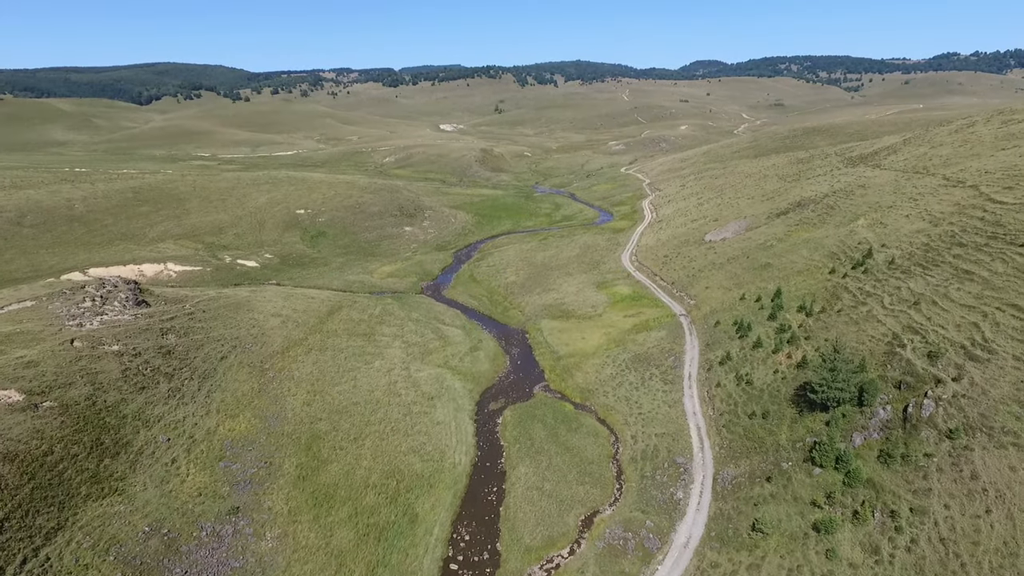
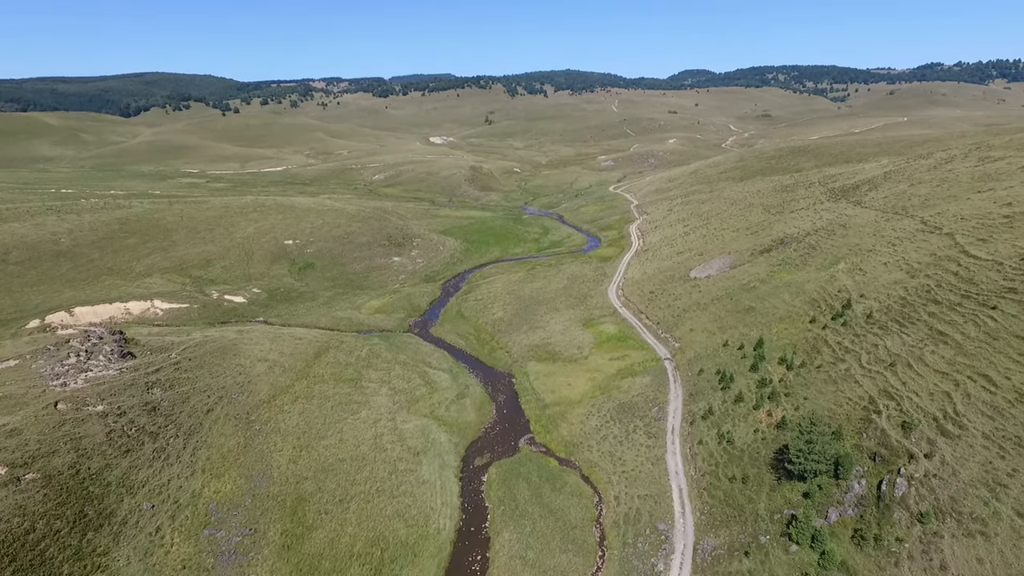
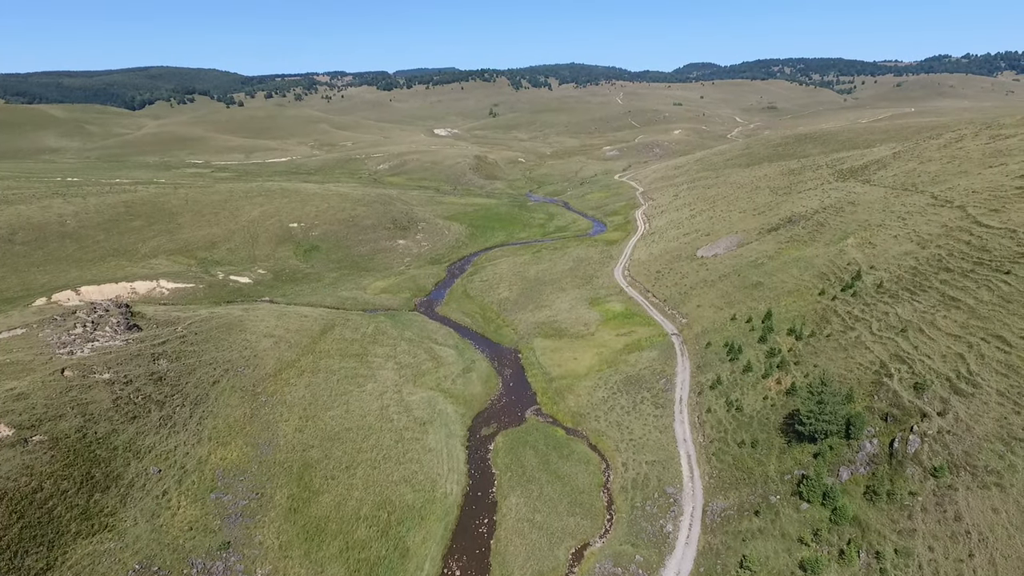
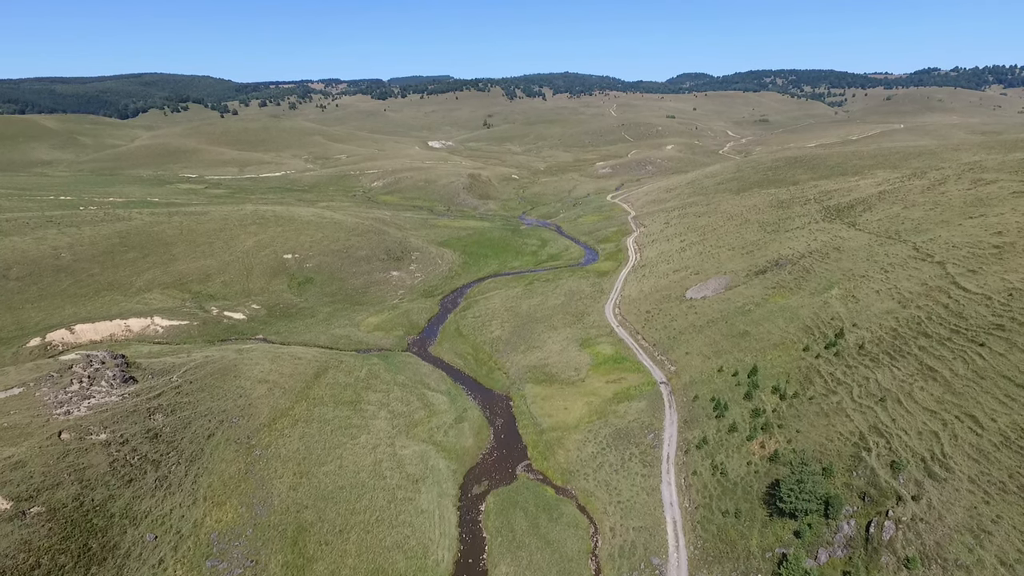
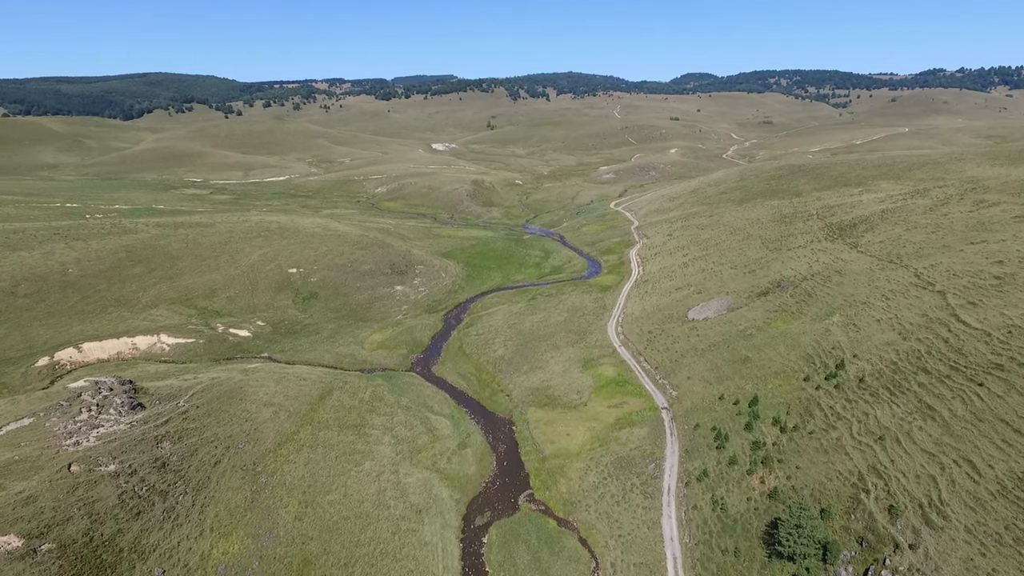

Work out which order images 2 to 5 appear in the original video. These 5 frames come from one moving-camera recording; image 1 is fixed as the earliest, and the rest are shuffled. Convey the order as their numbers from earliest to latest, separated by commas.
3, 2, 4, 5
